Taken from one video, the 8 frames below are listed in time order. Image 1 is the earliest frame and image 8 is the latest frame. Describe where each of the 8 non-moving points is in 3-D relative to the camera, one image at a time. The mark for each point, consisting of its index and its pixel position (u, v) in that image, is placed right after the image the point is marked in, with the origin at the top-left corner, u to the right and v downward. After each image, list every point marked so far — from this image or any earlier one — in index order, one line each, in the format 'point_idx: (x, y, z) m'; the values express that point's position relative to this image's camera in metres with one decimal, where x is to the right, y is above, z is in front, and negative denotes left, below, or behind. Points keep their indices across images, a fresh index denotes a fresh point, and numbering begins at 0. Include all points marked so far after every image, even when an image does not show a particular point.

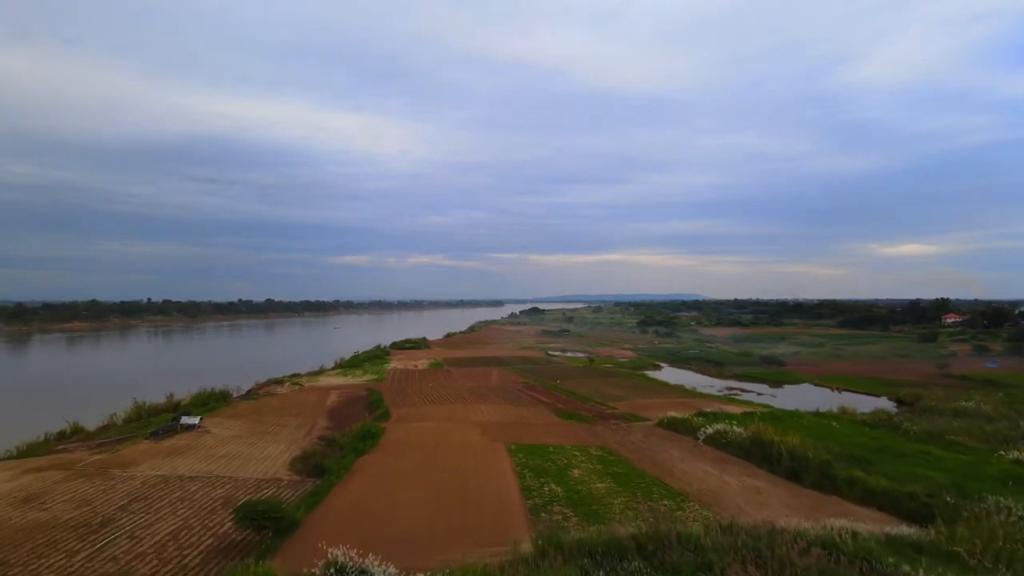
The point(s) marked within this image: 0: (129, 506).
0: (-7.9, -4.5, +11.3) m
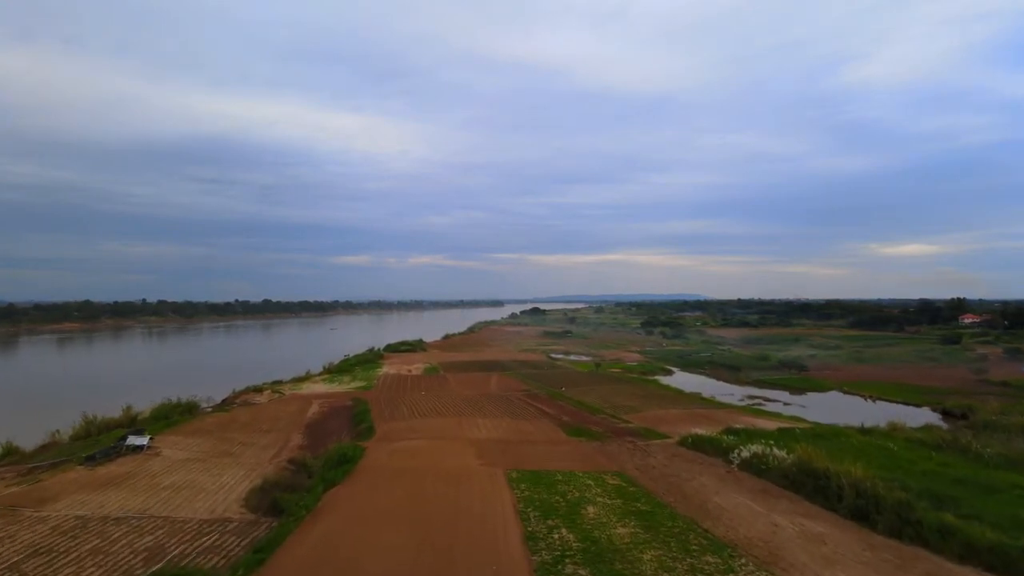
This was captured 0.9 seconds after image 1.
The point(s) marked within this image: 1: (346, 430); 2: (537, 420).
0: (-7.9, -4.5, +8.9) m
1: (-5.8, -5.0, +19.0) m
2: (+0.8, -4.8, +19.7) m
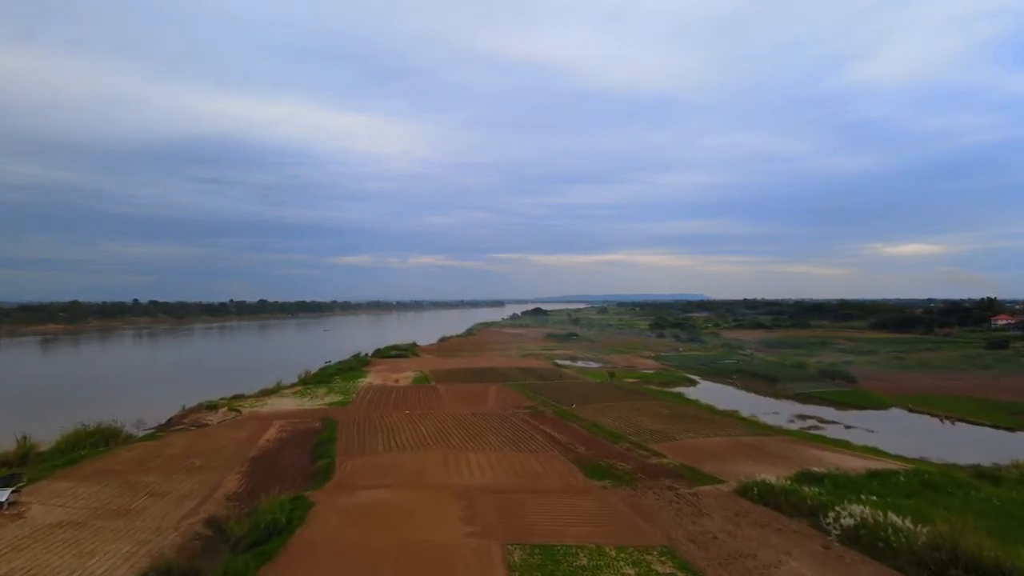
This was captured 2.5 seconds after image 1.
0: (-7.9, -4.4, +4.6) m
1: (-5.7, -4.9, +14.8) m
2: (+0.9, -4.7, +15.5) m
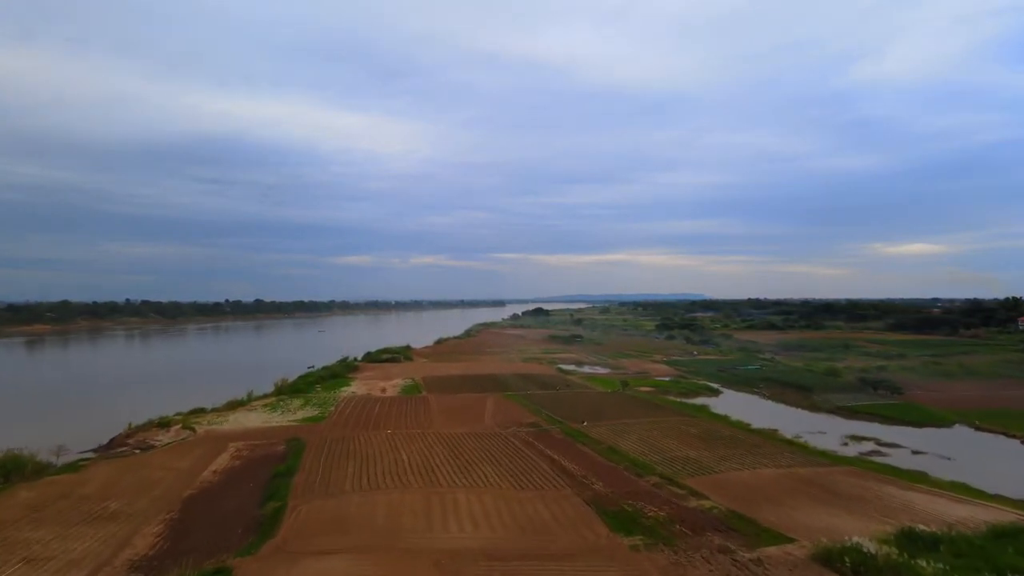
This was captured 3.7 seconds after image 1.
0: (-7.9, -4.3, +1.4) m
1: (-5.7, -4.8, +11.6) m
2: (+0.9, -4.7, +12.2) m
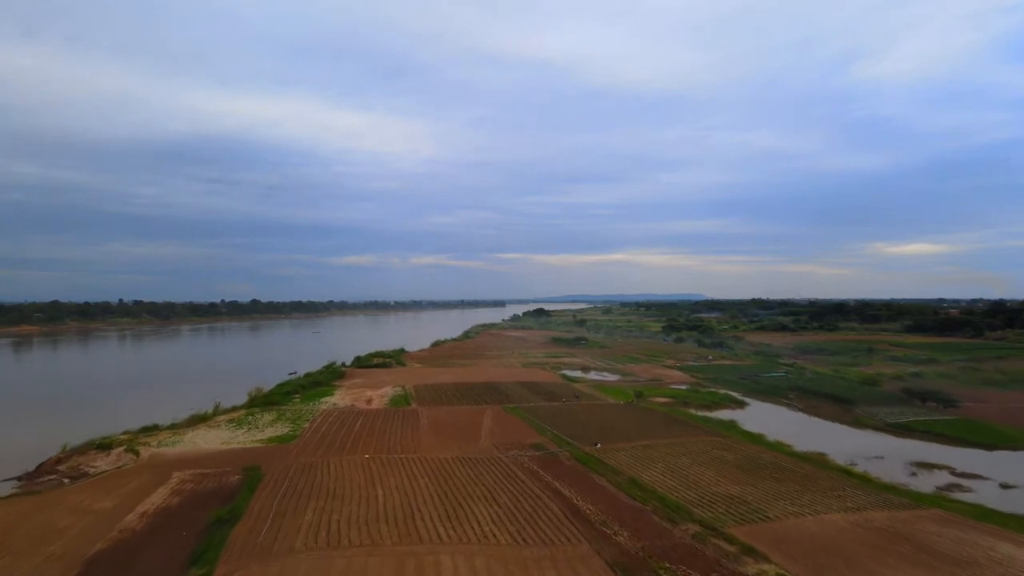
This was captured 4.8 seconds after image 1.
0: (-7.9, -4.3, -1.4) m
1: (-5.7, -4.8, +8.7) m
2: (+0.9, -4.6, +9.4) m
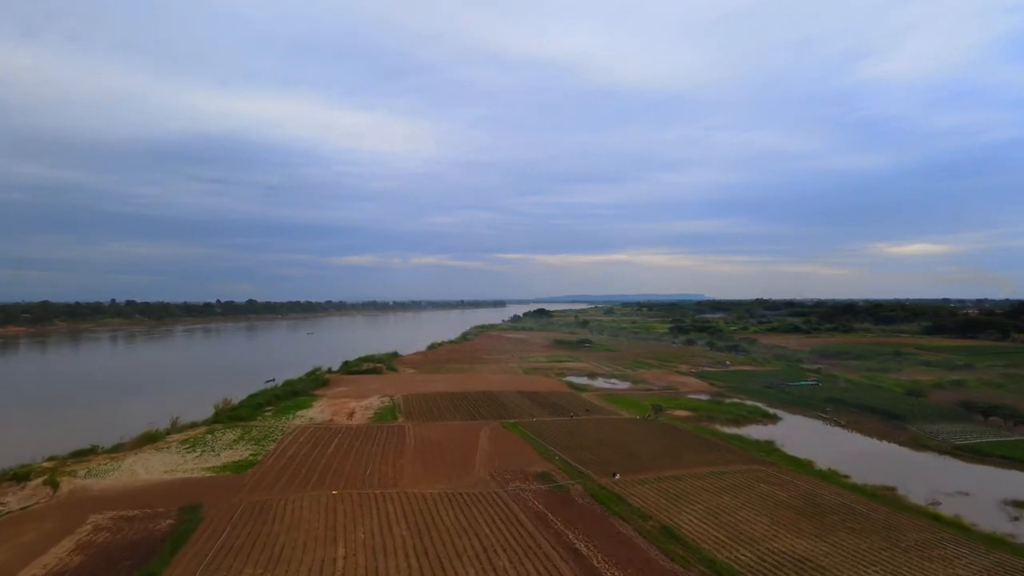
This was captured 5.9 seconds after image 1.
0: (-7.9, -4.2, -4.3) m
1: (-5.7, -4.7, +5.9) m
2: (+0.9, -4.6, +6.5) m
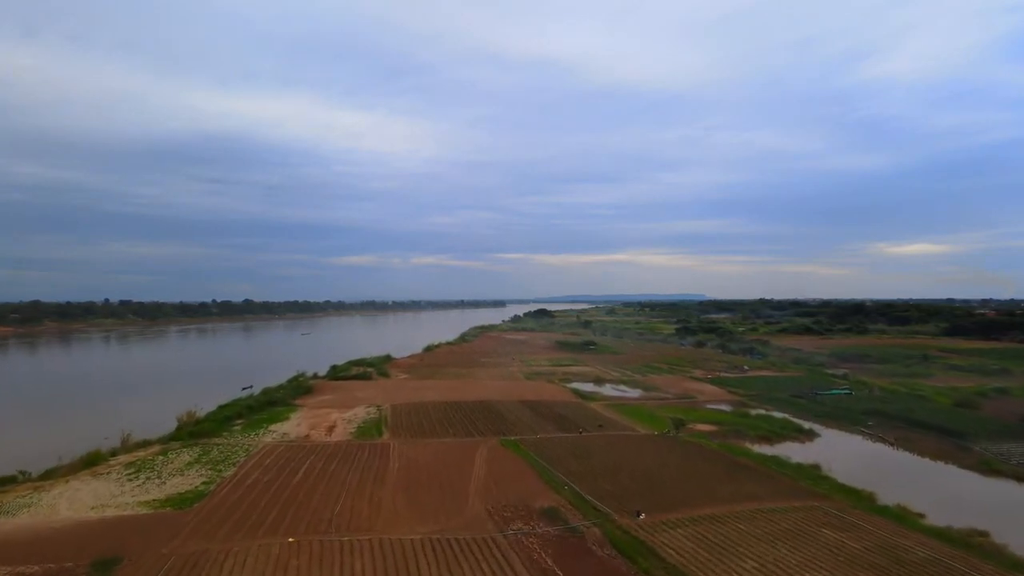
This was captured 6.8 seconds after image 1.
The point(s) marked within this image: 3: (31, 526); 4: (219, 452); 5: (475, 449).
0: (-7.8, -4.2, -6.8) m
1: (-5.7, -4.7, +3.4) m
2: (+0.9, -4.5, +4.0) m
3: (-9.8, -4.8, +11.1) m
4: (-8.6, -4.8, +16.1) m
5: (-1.1, -4.8, +16.4) m
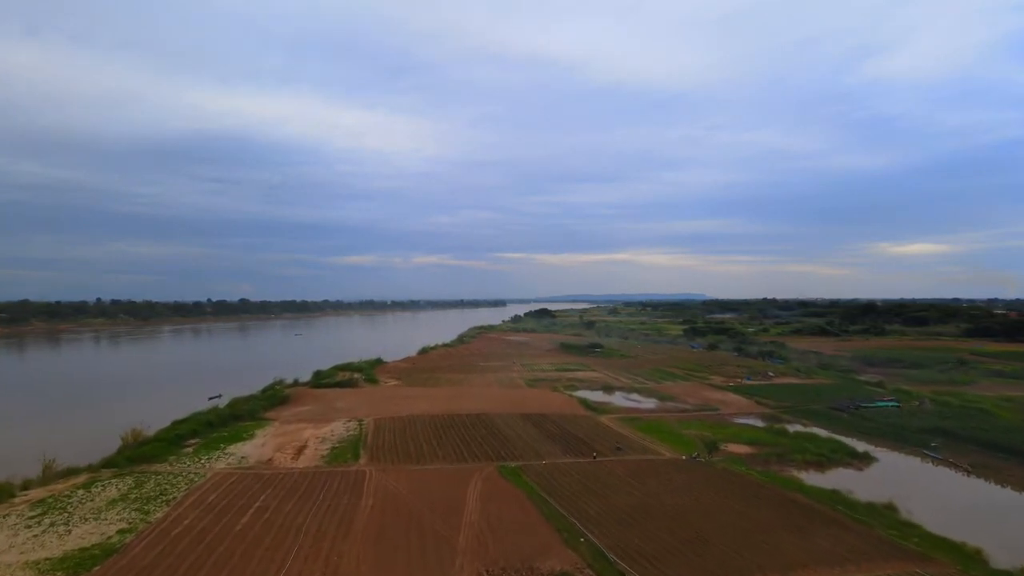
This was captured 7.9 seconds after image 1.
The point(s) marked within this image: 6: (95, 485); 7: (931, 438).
0: (-7.8, -4.1, -9.6) m
1: (-5.7, -4.6, +0.5) m
2: (+1.0, -4.4, +1.2) m
3: (-9.7, -4.7, +8.3) m
4: (-8.6, -4.7, +13.3) m
5: (-1.1, -4.8, +13.6) m
6: (-10.0, -4.7, +13.3) m
7: (+12.8, -4.6, +16.6) m
